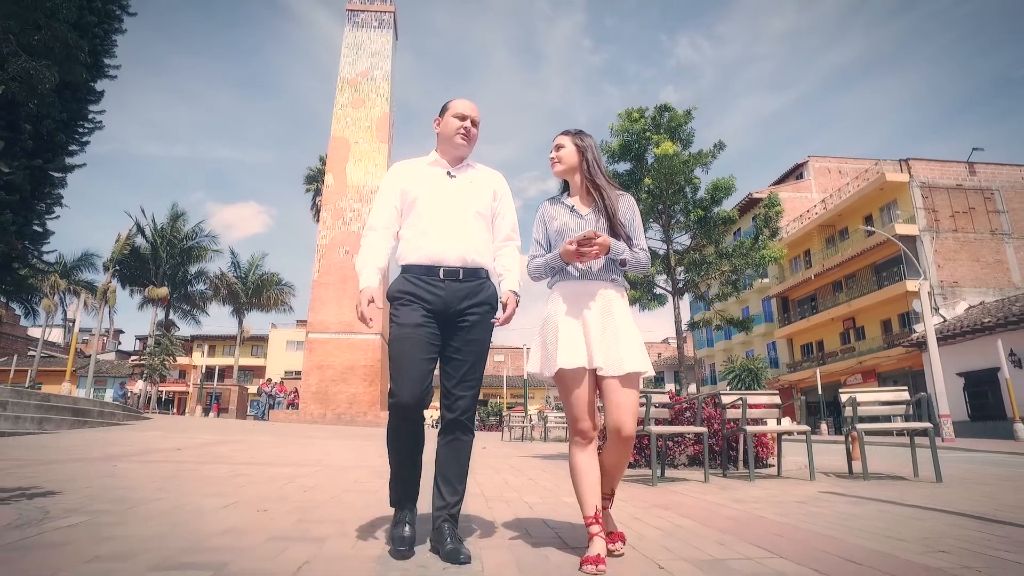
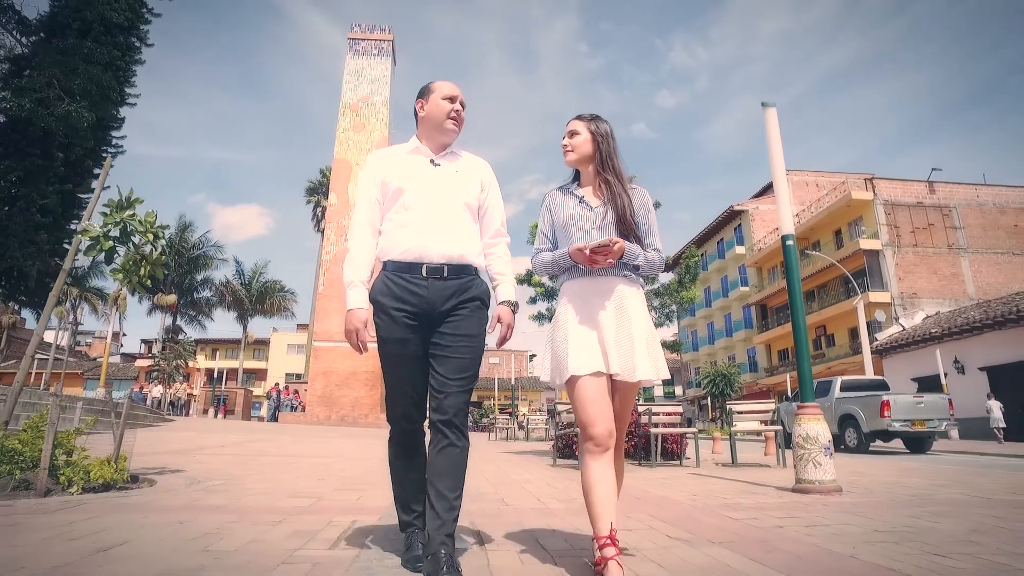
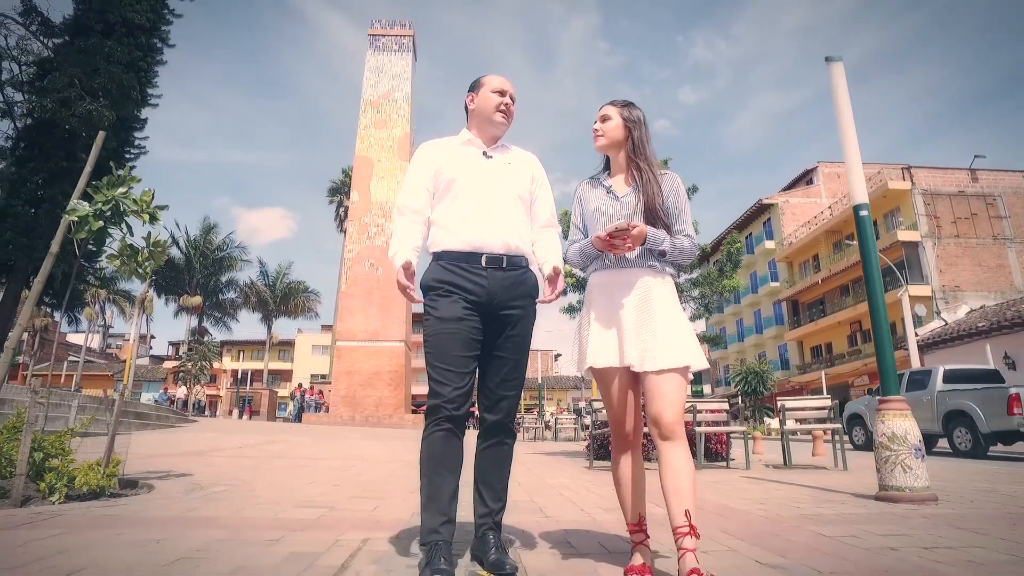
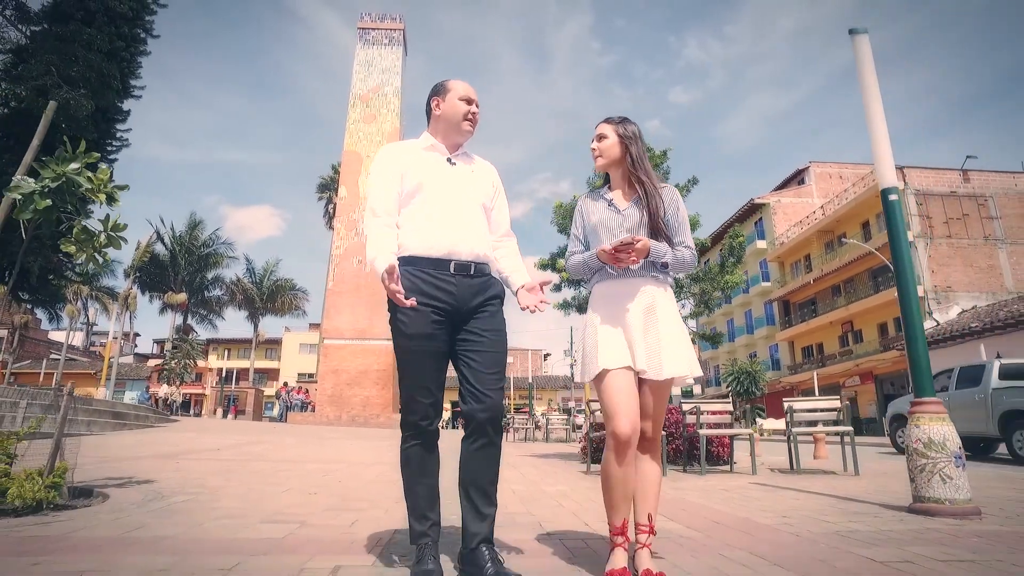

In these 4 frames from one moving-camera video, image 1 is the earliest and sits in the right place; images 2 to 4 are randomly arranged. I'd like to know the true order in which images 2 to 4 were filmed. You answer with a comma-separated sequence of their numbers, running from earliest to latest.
4, 3, 2
